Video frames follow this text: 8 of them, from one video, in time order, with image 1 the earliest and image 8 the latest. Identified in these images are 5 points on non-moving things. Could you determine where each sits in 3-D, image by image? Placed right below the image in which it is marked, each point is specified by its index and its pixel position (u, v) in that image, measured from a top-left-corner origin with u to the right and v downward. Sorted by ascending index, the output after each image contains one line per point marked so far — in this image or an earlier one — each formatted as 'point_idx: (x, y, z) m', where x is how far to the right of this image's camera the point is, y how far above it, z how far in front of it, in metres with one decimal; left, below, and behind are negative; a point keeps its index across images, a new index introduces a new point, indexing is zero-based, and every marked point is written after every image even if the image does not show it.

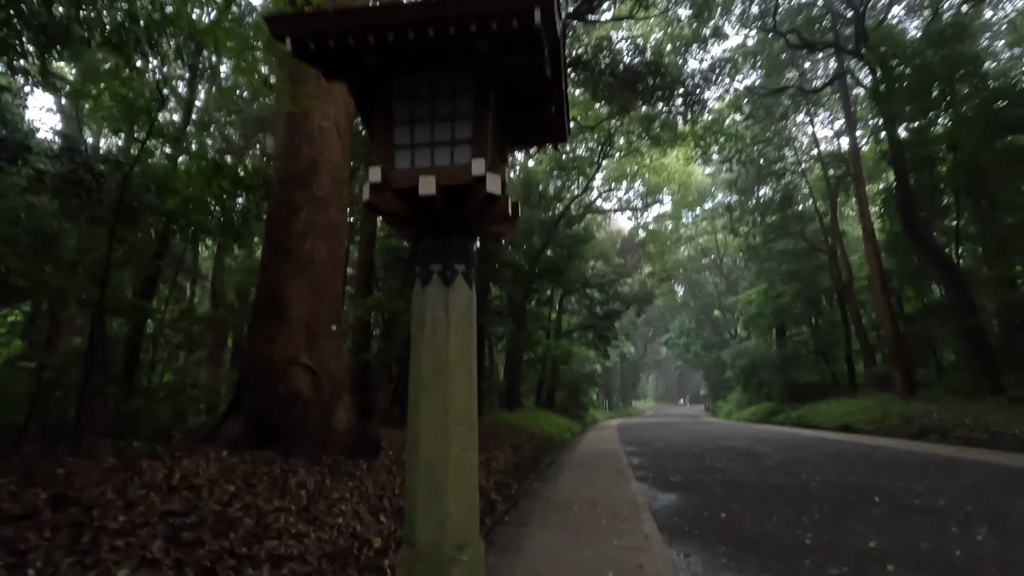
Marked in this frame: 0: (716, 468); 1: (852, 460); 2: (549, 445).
0: (+4.6, -4.1, +12.1) m
1: (+7.6, -3.9, +12.1) m
2: (+1.2, -5.3, +18.0) m
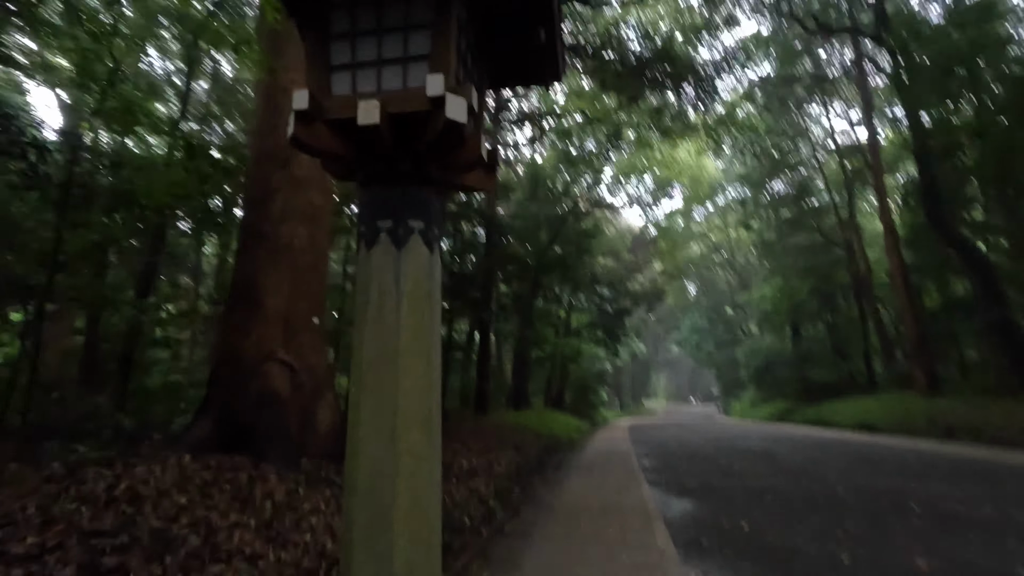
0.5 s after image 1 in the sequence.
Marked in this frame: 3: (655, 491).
0: (+4.7, -3.9, +11.4) m
1: (+7.7, -3.7, +11.3) m
2: (+1.4, -5.1, +17.3) m
3: (+2.6, -3.6, +9.6) m
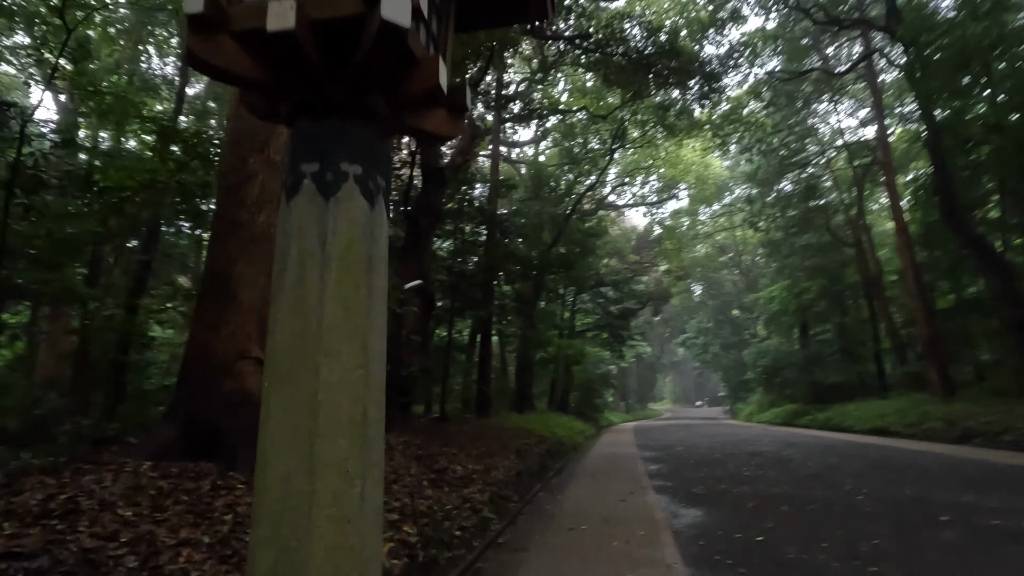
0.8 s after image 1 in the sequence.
0: (+4.6, -3.8, +10.9) m
1: (+7.7, -3.6, +10.7) m
2: (+1.5, -5.1, +16.8) m
3: (+2.6, -3.6, +9.1) m
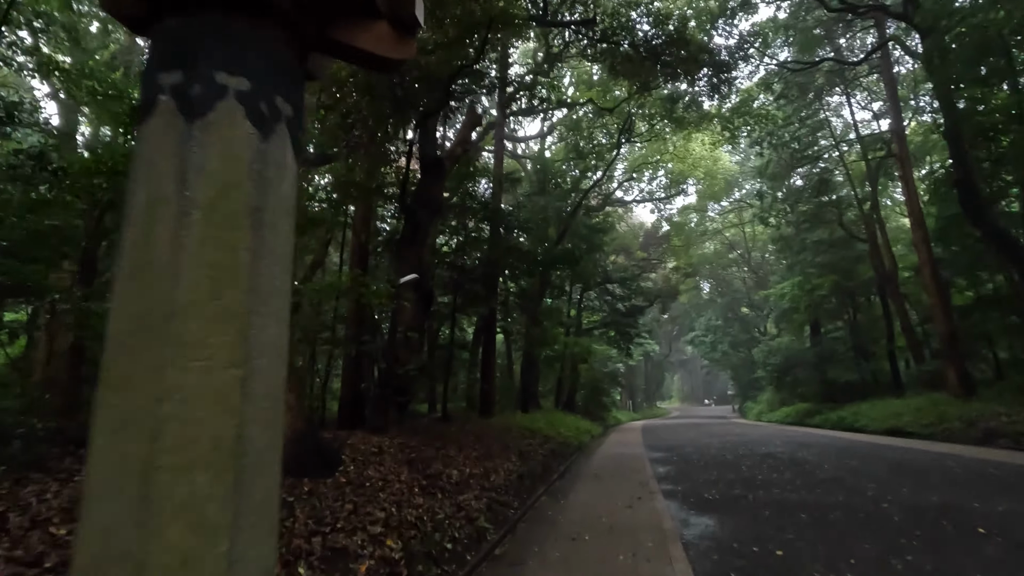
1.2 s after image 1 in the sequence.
0: (+4.7, -3.7, +10.3) m
1: (+7.7, -3.5, +10.1) m
2: (+1.6, -4.9, +16.3) m
3: (+2.6, -3.5, +8.6) m
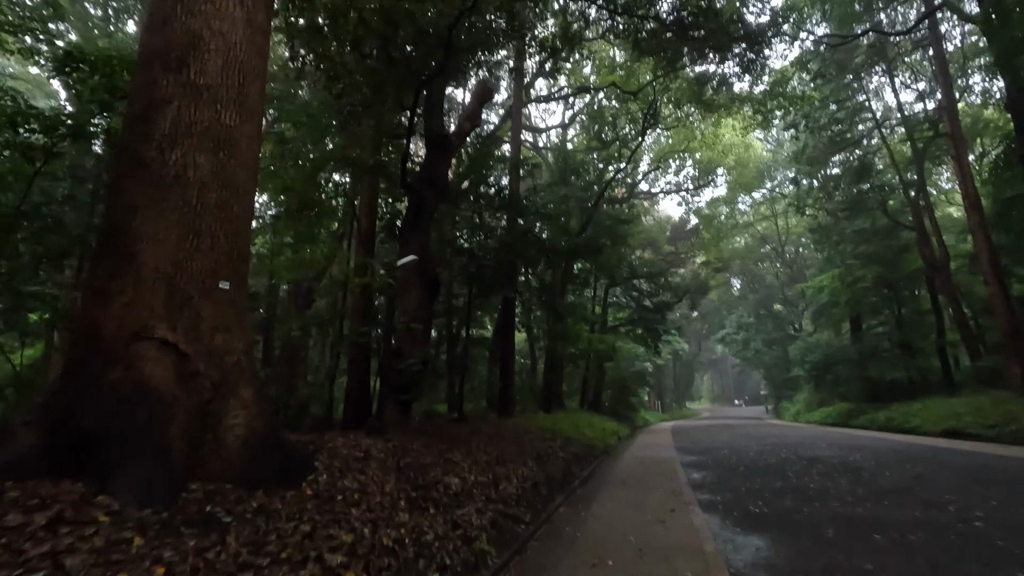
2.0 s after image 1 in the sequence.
0: (+4.9, -3.4, +9.0) m
1: (+8.0, -3.1, +8.7) m
2: (+2.1, -4.7, +15.1) m
3: (+2.8, -3.2, +7.4) m
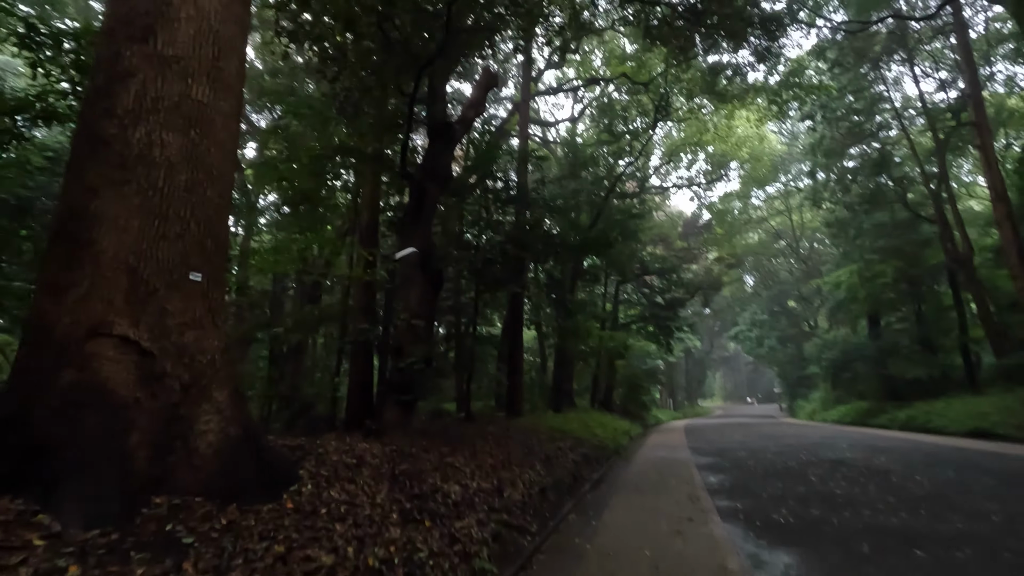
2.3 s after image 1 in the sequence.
0: (+5.0, -3.3, +8.4) m
1: (+8.1, -3.0, +8.0) m
2: (+2.4, -4.5, +14.6) m
3: (+2.8, -3.1, +6.8) m
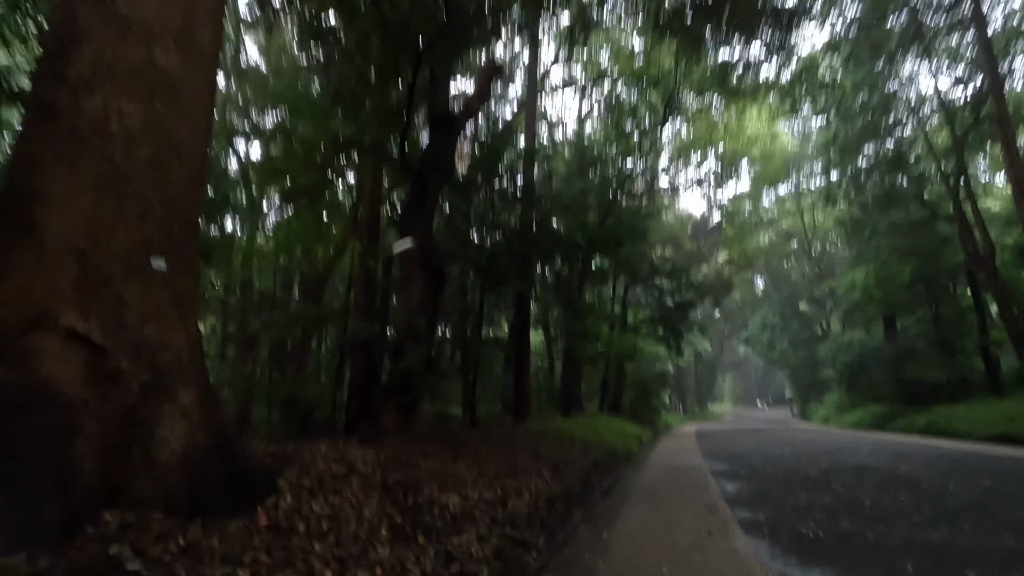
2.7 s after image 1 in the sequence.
0: (+5.1, -3.2, +7.8) m
1: (+8.1, -2.9, +7.4) m
2: (+2.5, -4.5, +14.0) m
3: (+2.9, -3.0, +6.3) m
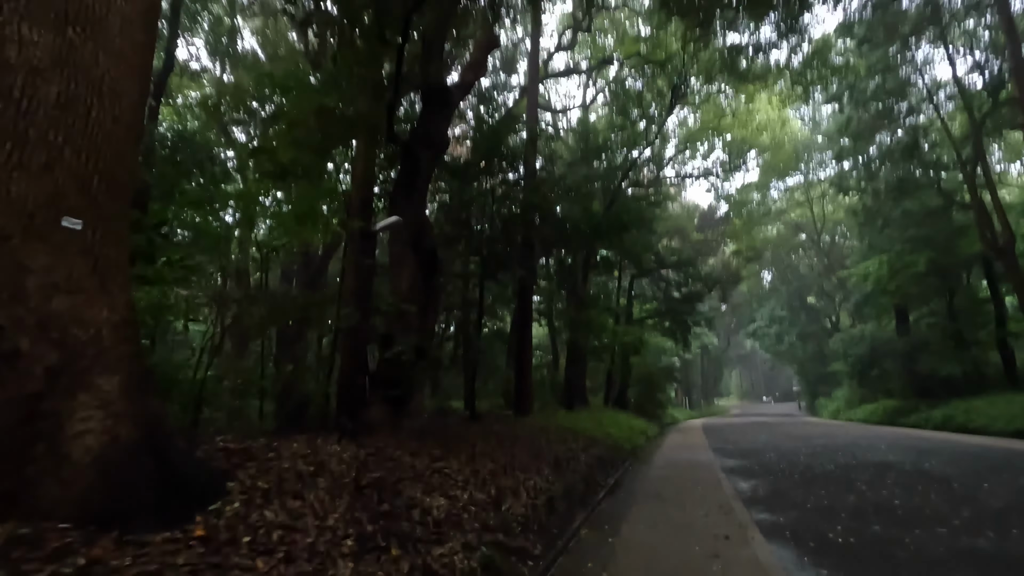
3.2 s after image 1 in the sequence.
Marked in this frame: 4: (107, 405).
0: (+5.1, -2.9, +7.2) m
1: (+8.1, -2.7, +6.7) m
2: (+2.5, -4.2, +13.4) m
3: (+2.8, -2.8, +5.6) m
4: (-2.6, -0.8, +3.5) m
